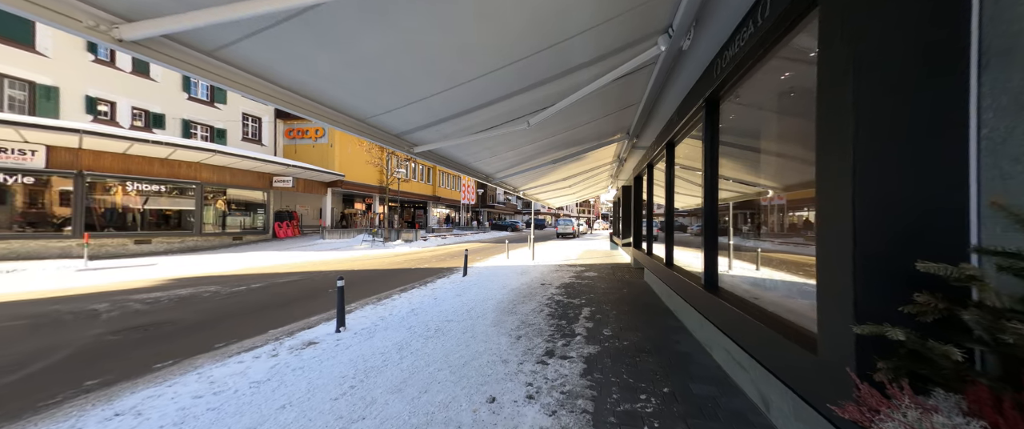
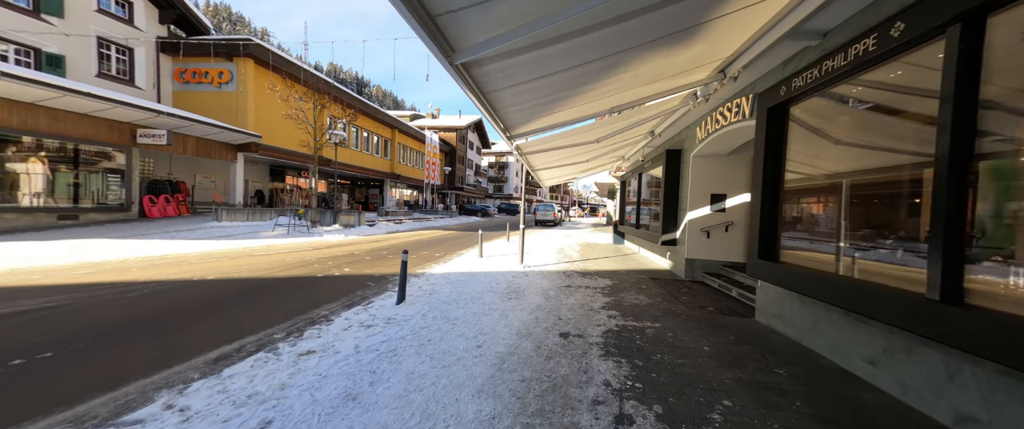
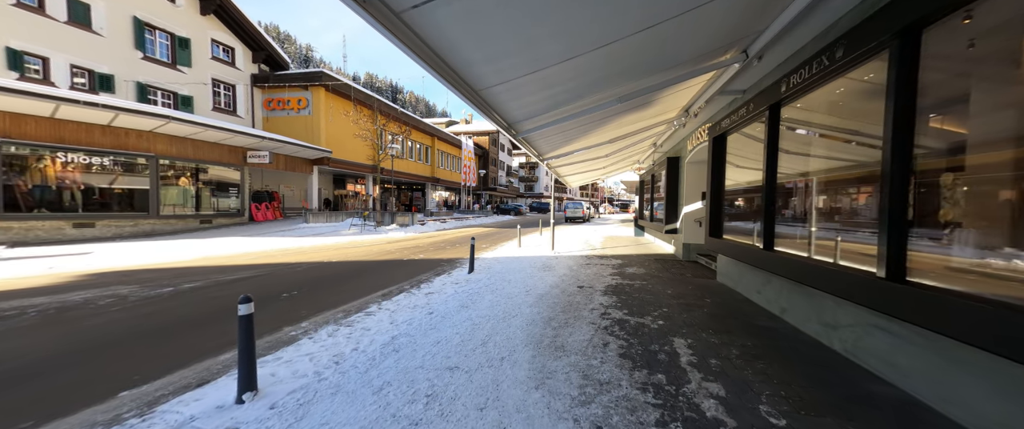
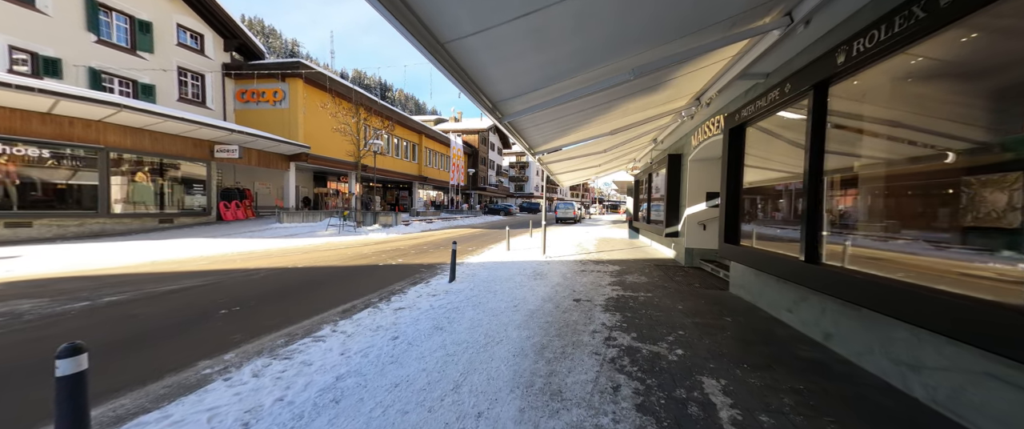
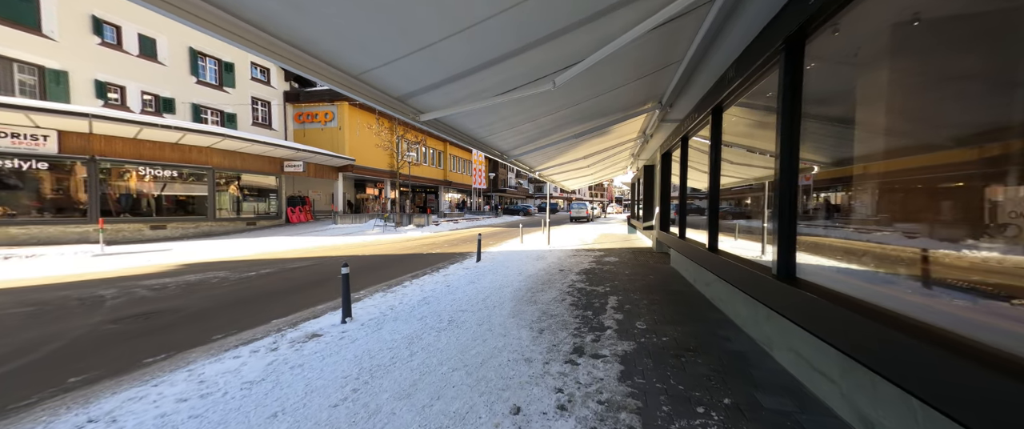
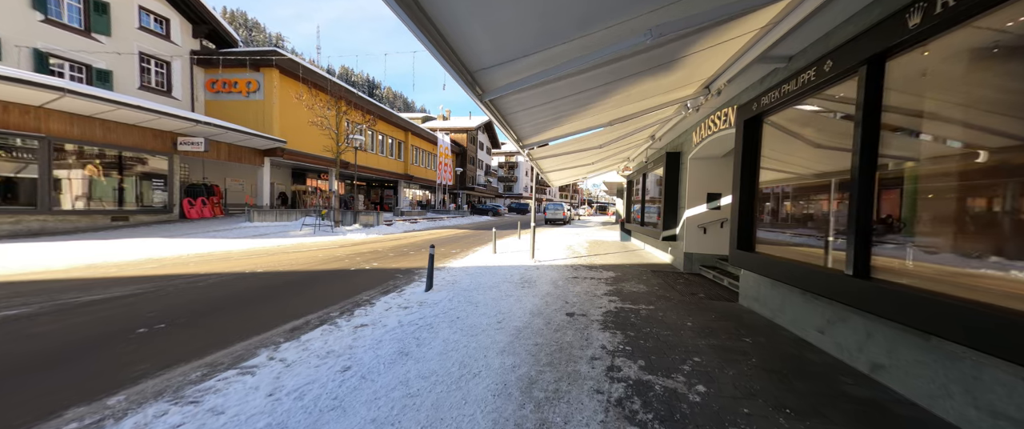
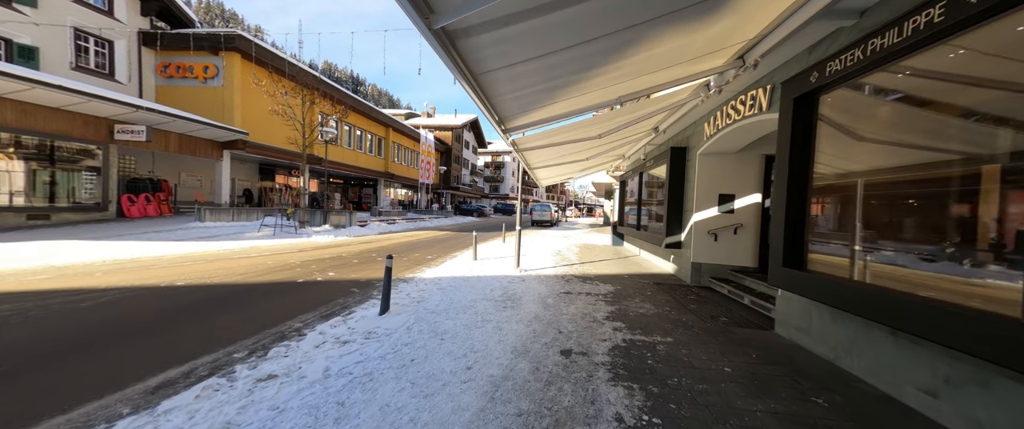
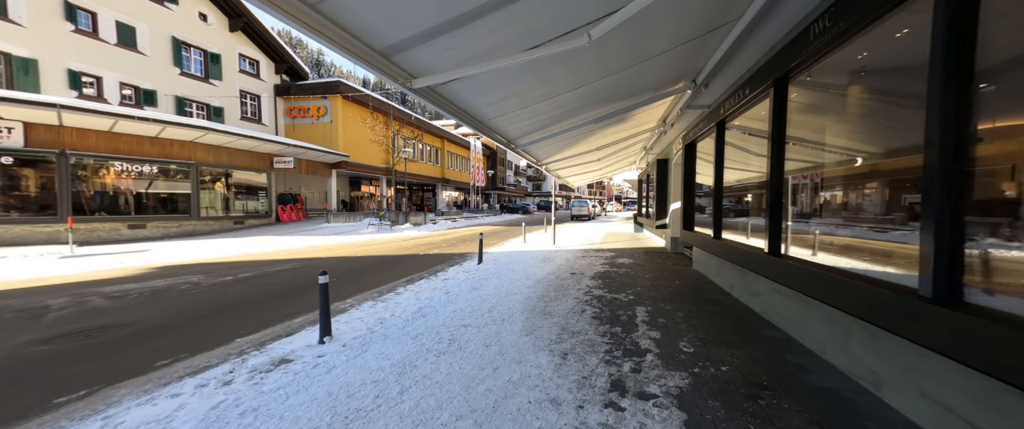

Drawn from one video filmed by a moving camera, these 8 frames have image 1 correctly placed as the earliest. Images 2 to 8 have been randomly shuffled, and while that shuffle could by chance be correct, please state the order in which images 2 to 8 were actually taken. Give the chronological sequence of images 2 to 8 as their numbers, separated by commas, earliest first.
5, 8, 3, 4, 6, 2, 7
